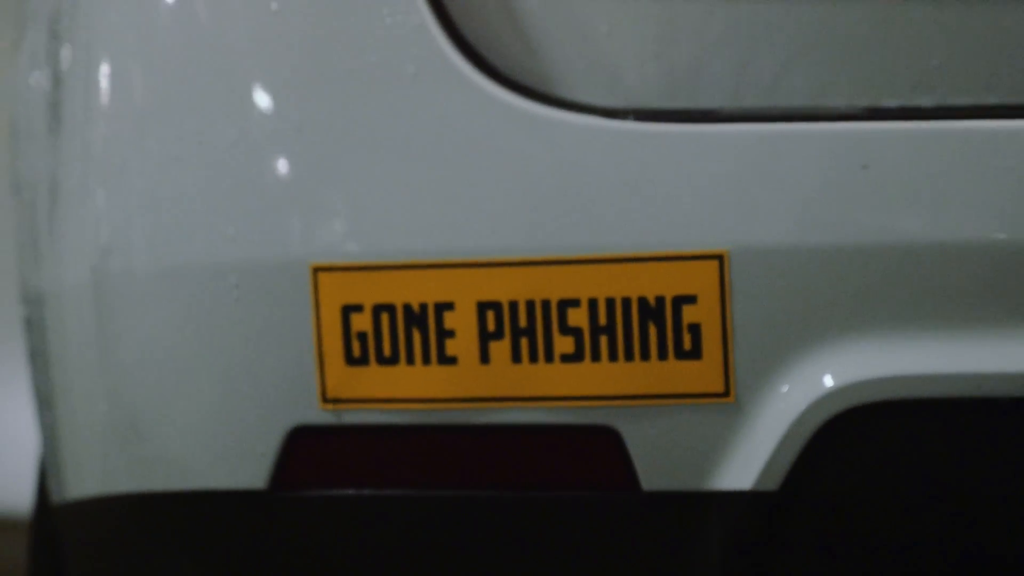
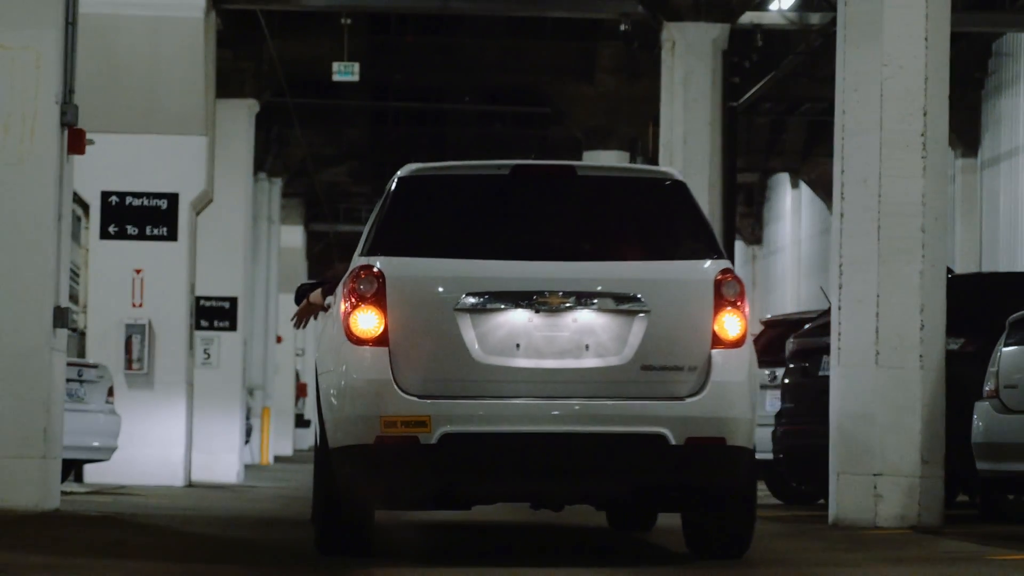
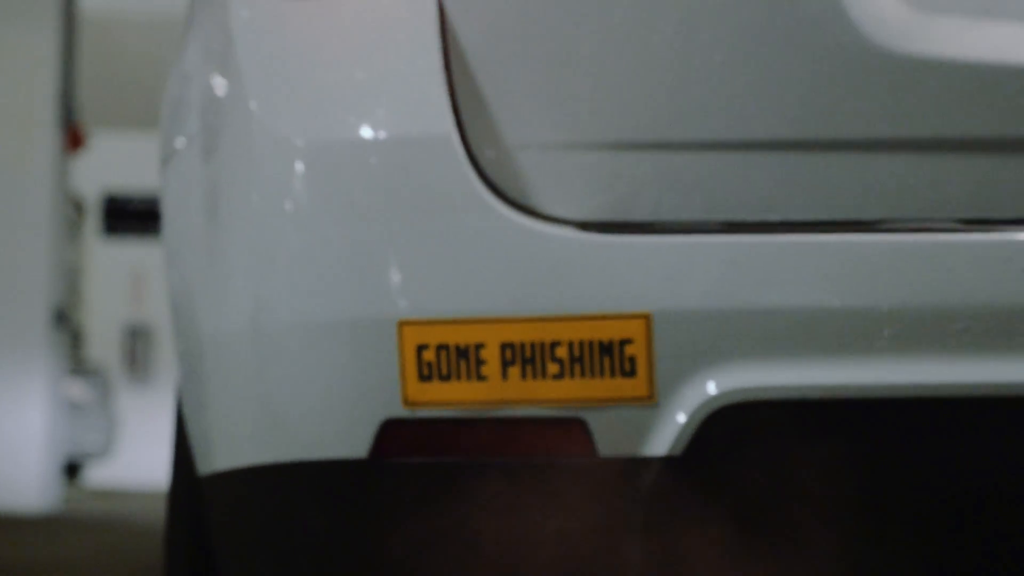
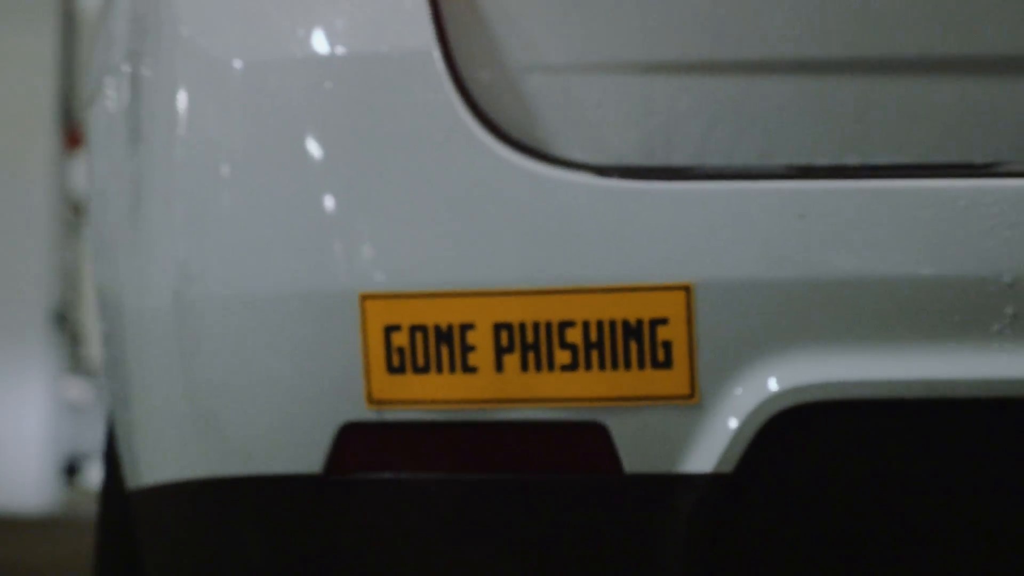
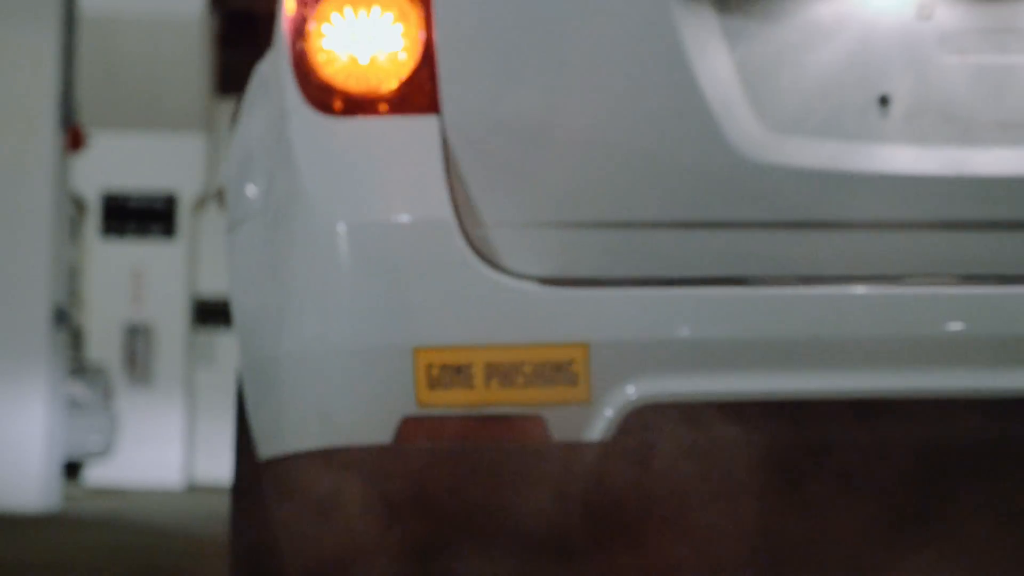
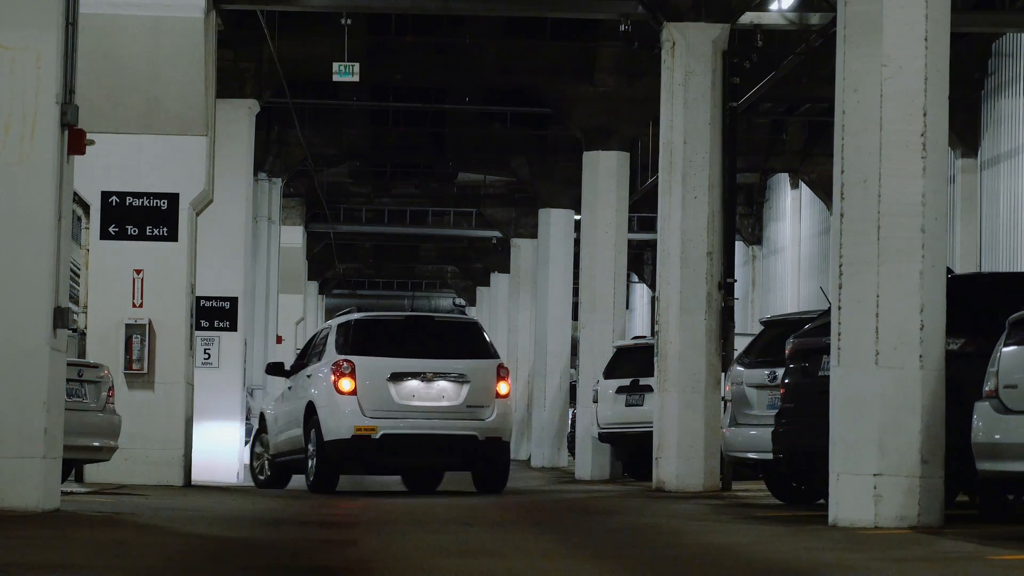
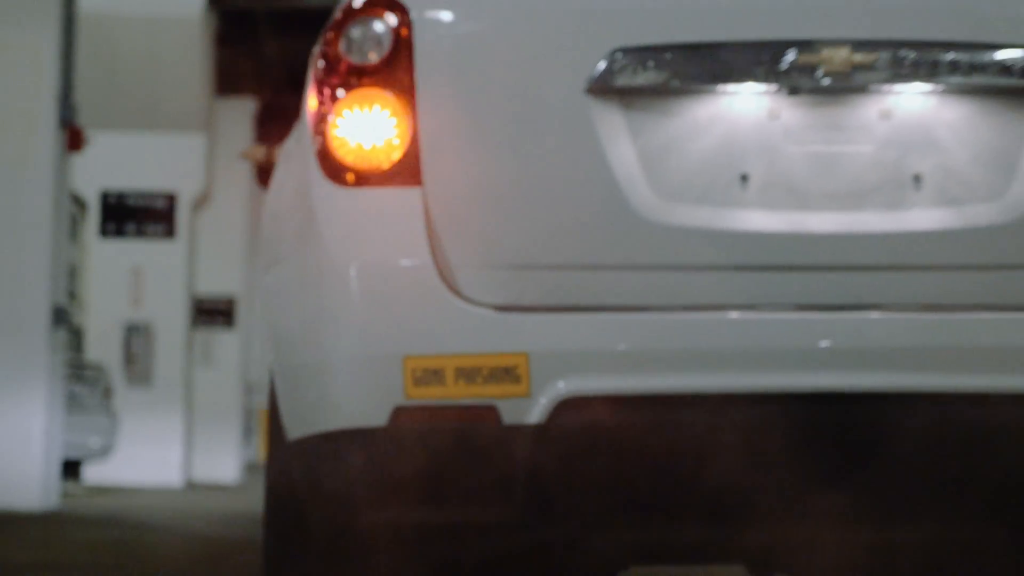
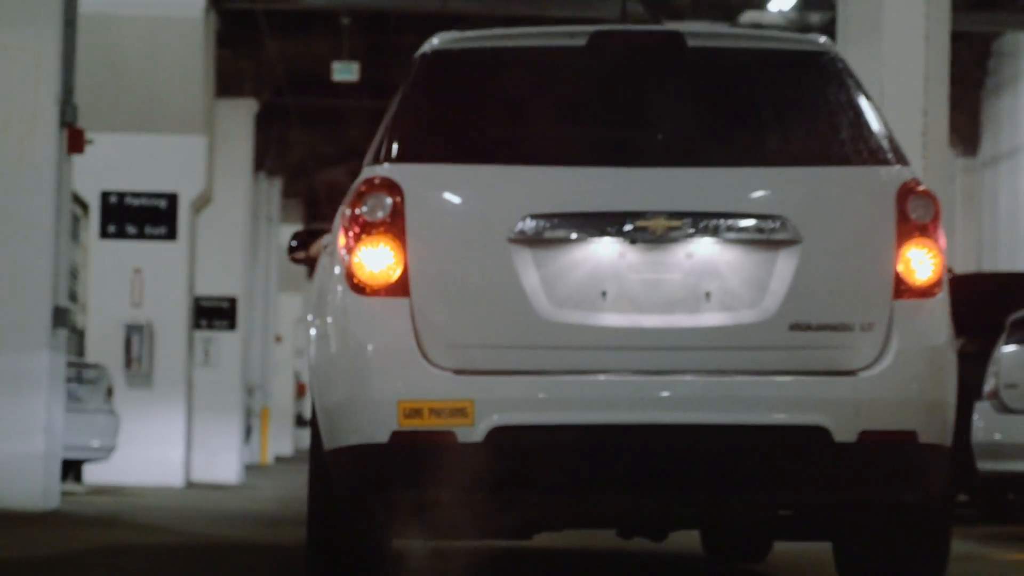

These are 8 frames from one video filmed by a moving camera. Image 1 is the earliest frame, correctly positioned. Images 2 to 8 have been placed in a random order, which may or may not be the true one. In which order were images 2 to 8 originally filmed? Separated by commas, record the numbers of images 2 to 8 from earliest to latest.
4, 3, 5, 7, 8, 2, 6
